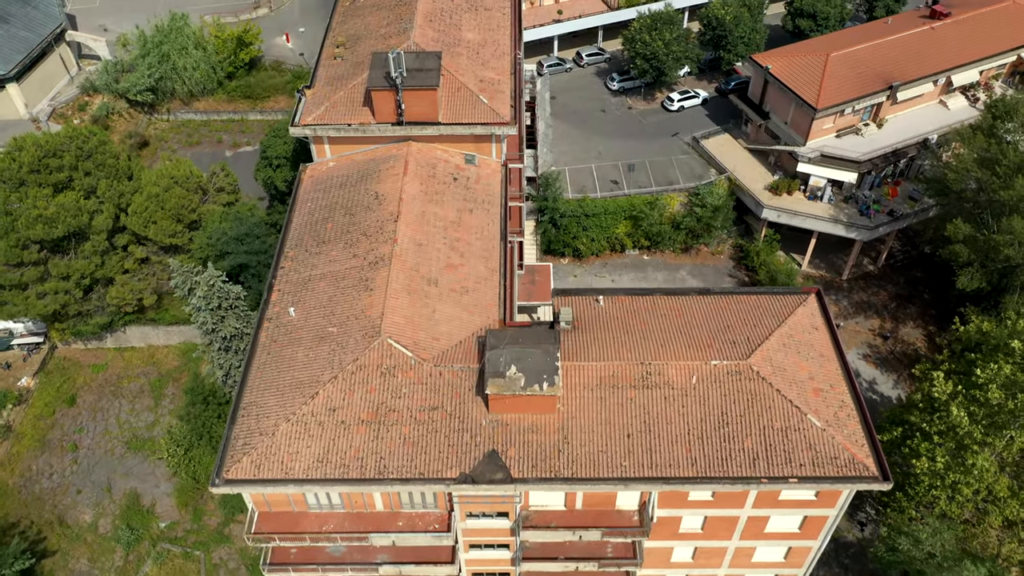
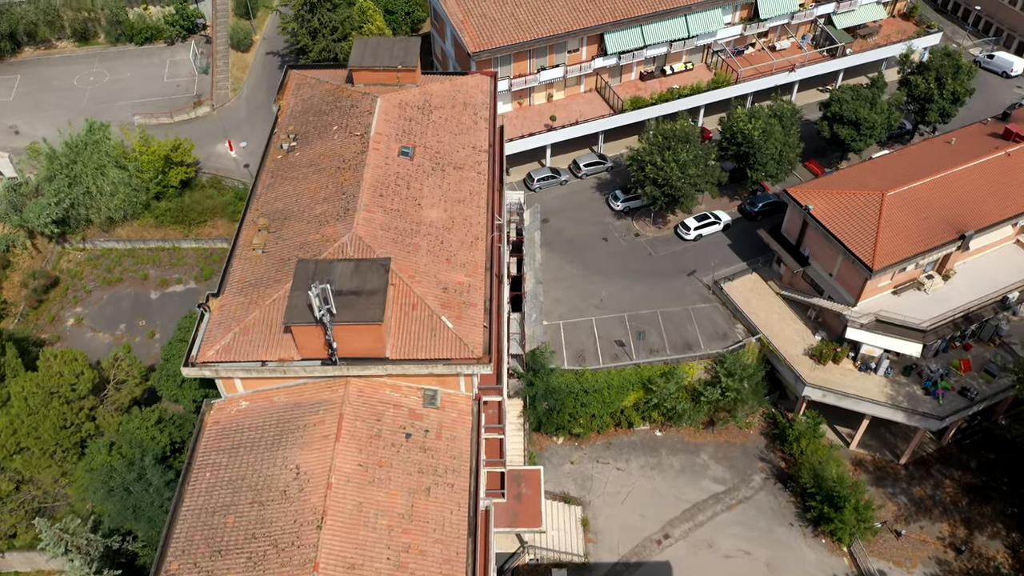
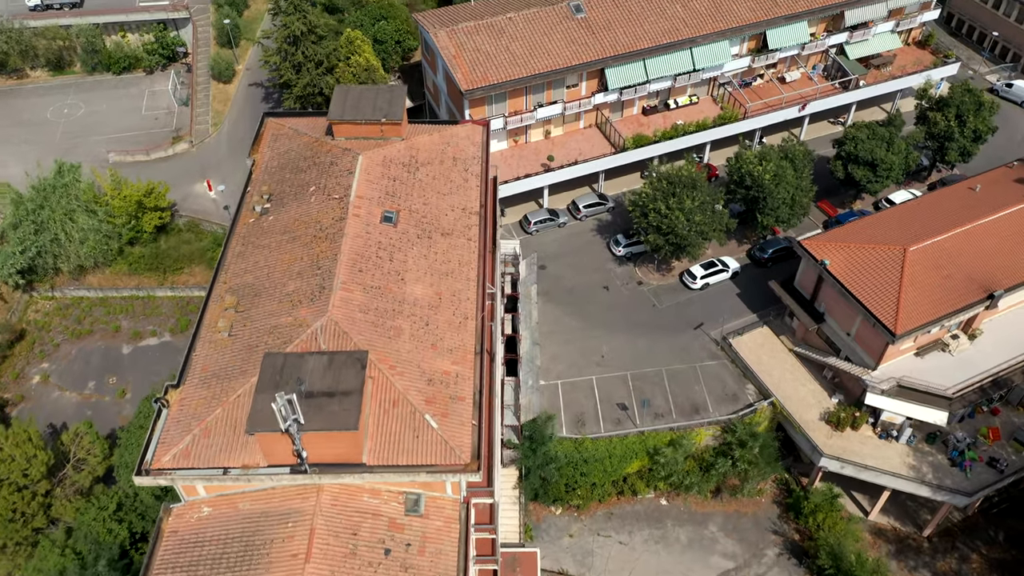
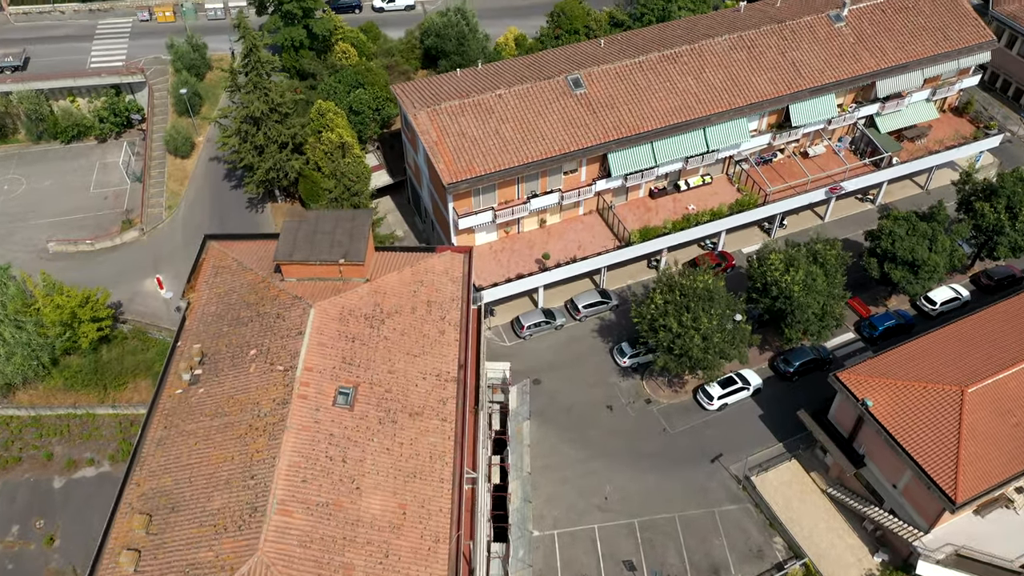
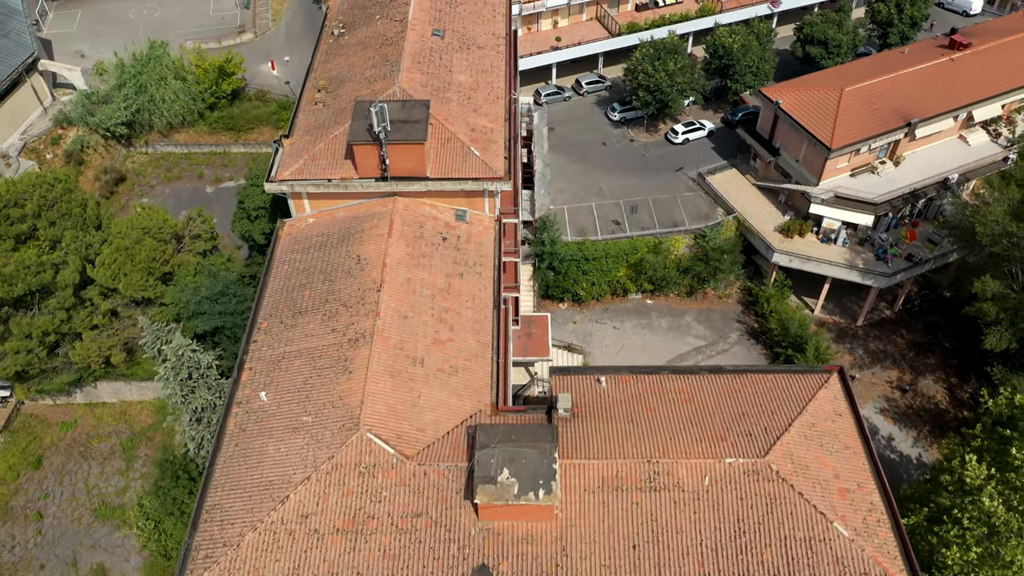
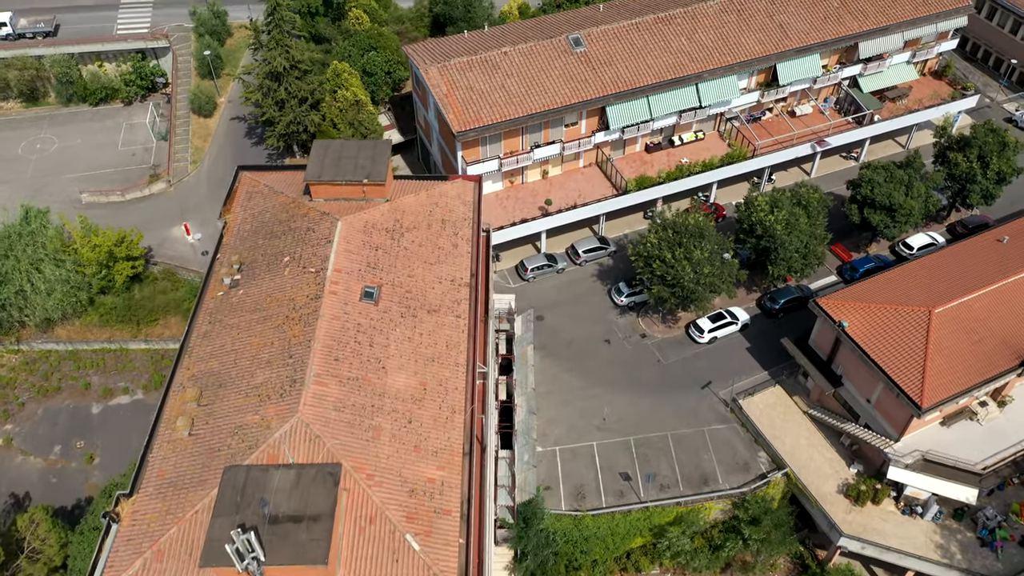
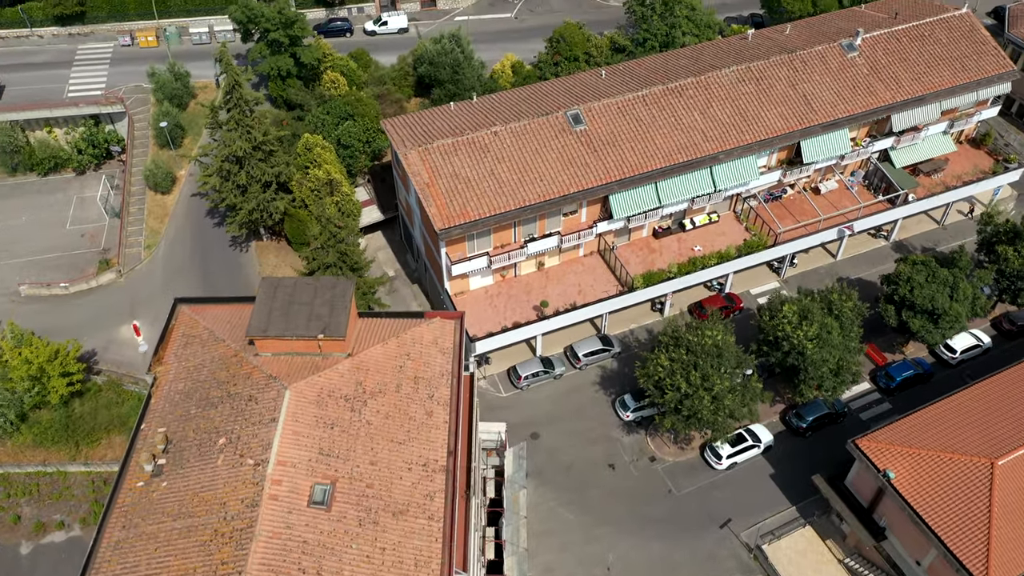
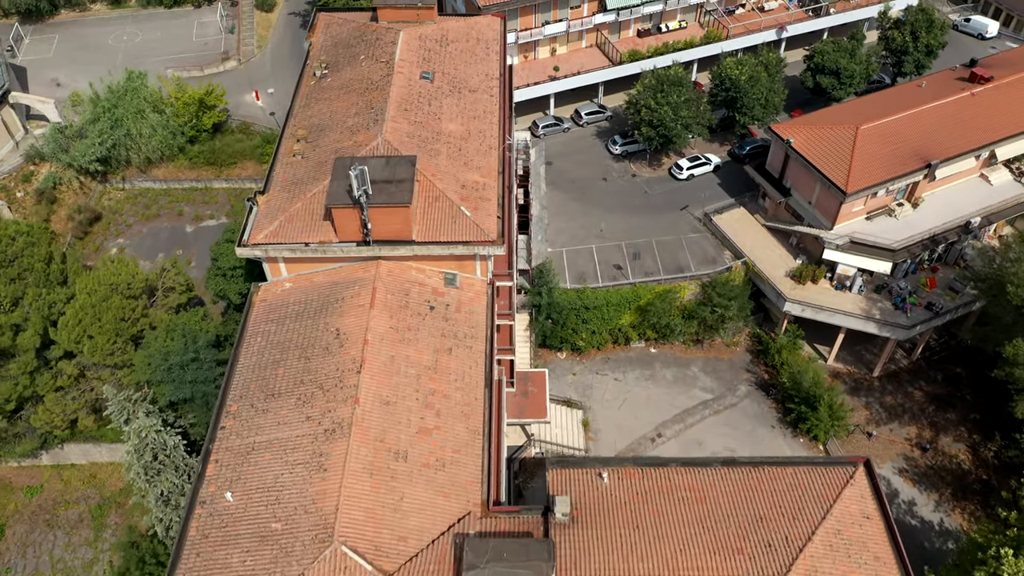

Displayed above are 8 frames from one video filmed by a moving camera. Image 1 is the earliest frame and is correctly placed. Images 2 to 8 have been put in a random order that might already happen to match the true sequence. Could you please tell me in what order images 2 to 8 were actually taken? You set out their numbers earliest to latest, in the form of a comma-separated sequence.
5, 8, 2, 3, 6, 4, 7
